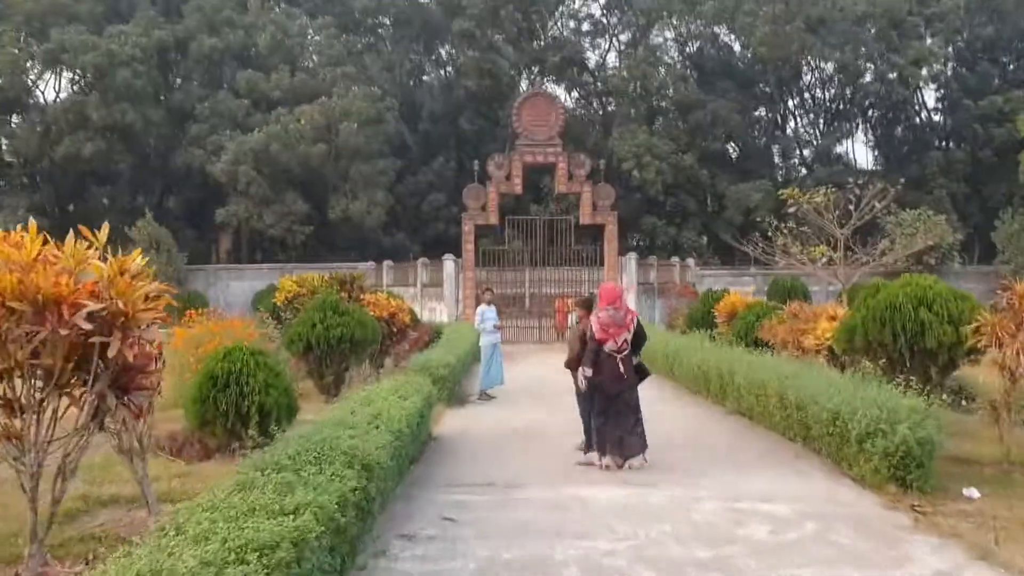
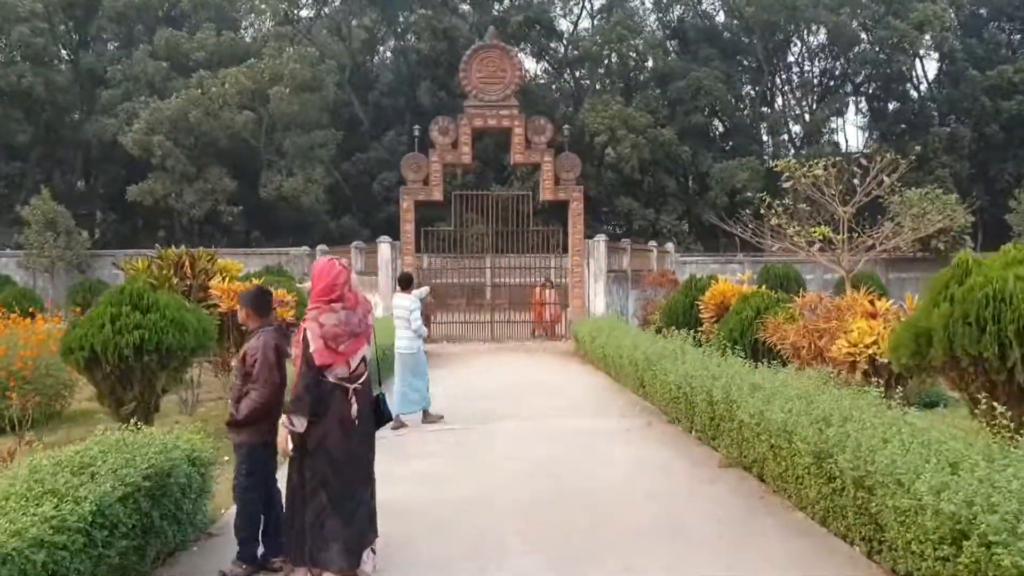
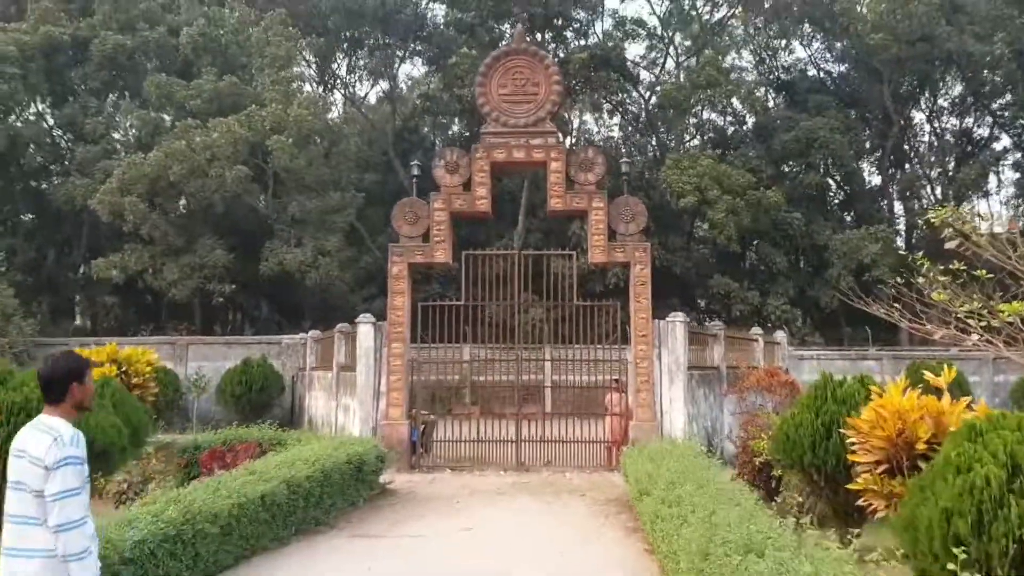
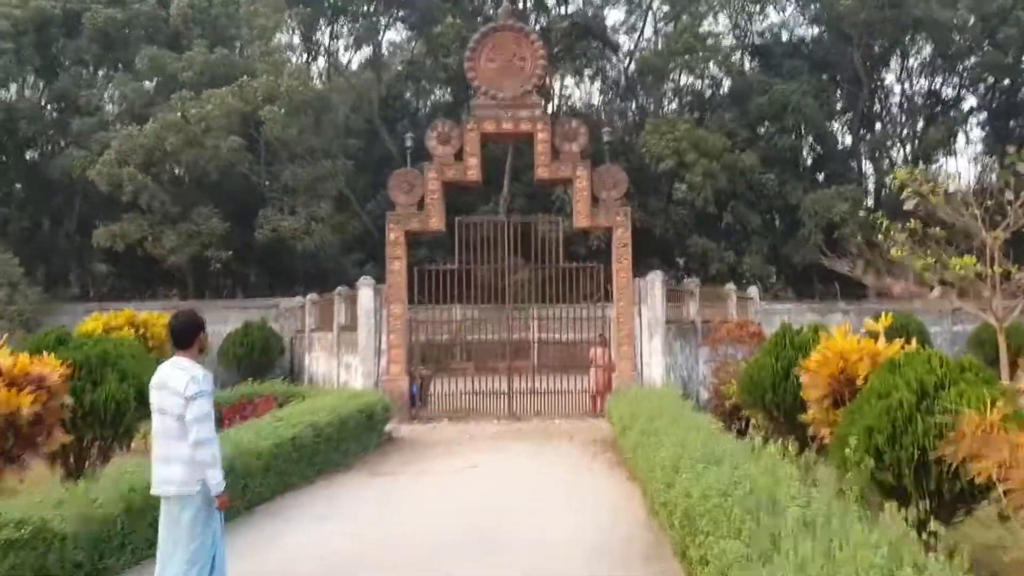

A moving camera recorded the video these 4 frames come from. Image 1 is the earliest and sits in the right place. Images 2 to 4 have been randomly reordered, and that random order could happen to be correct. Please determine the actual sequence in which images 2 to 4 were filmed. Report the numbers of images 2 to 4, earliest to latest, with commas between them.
2, 4, 3
